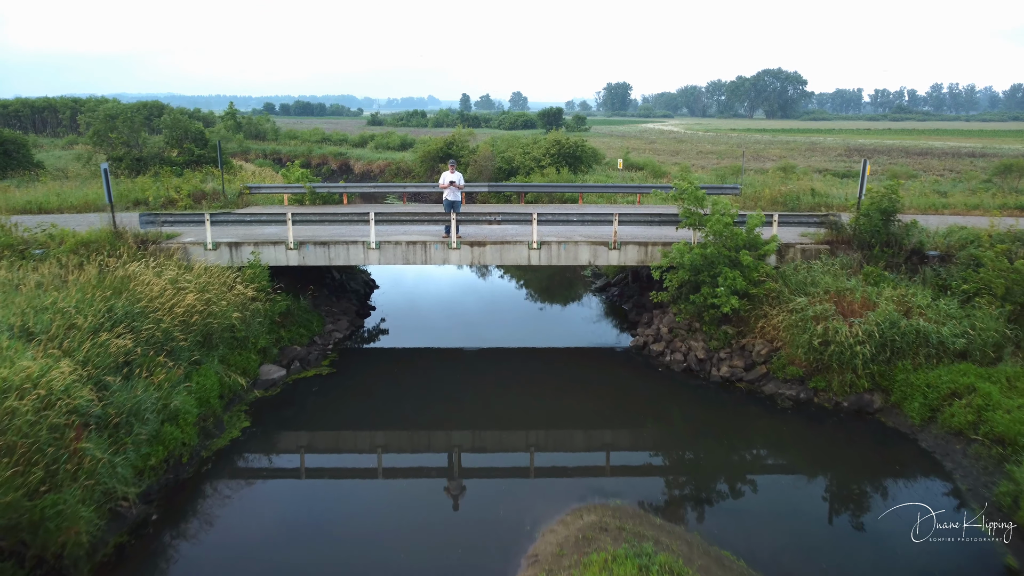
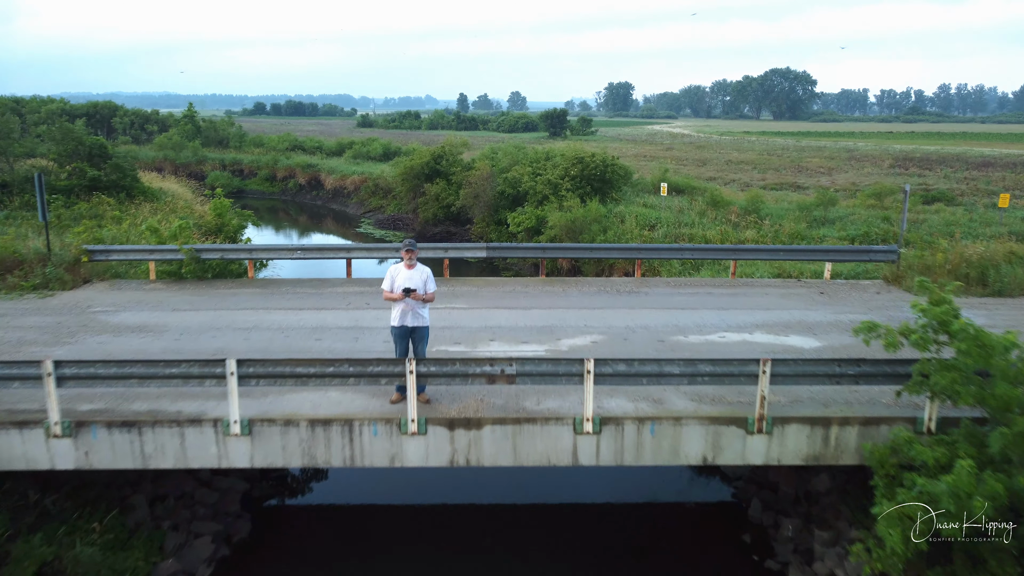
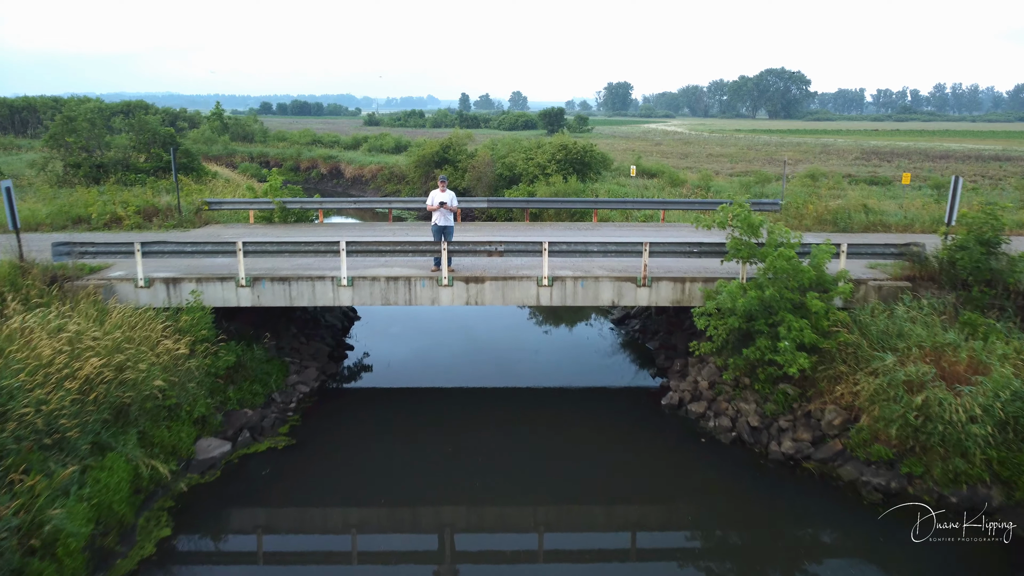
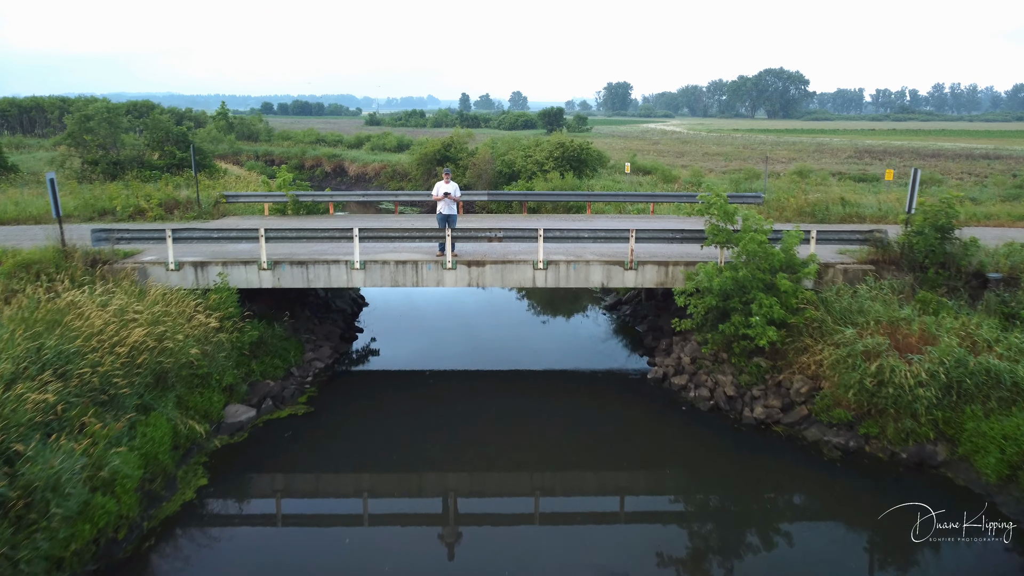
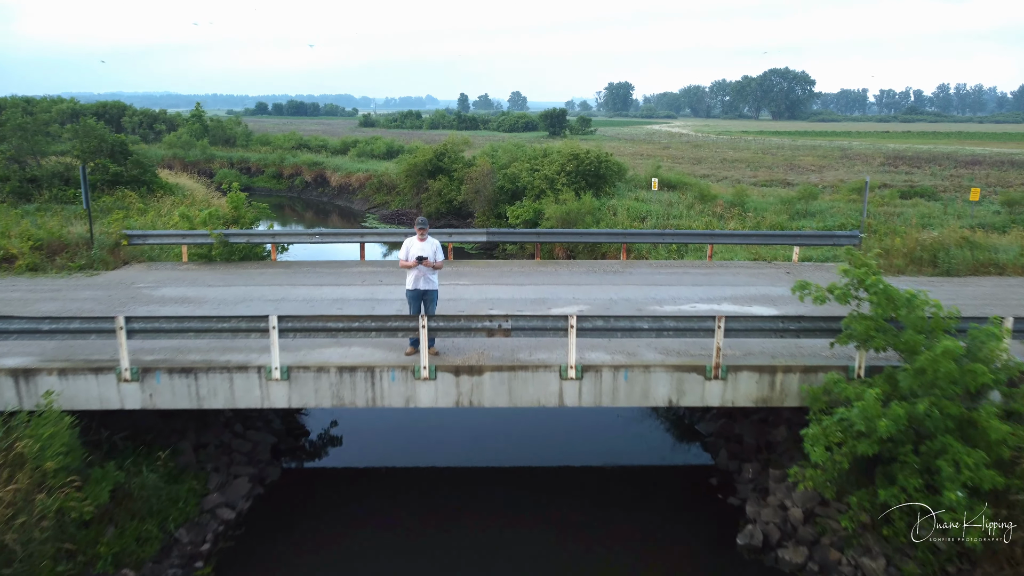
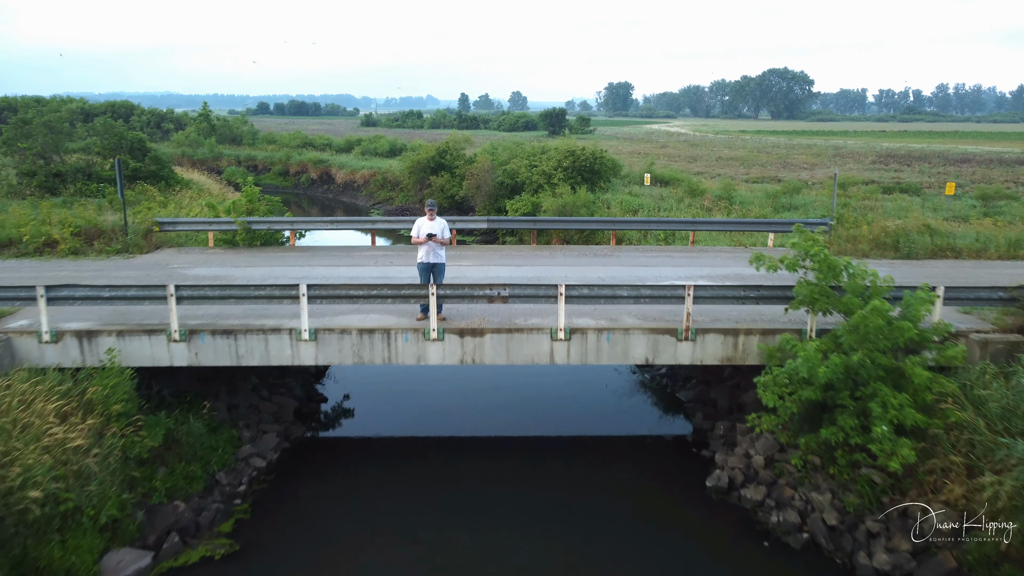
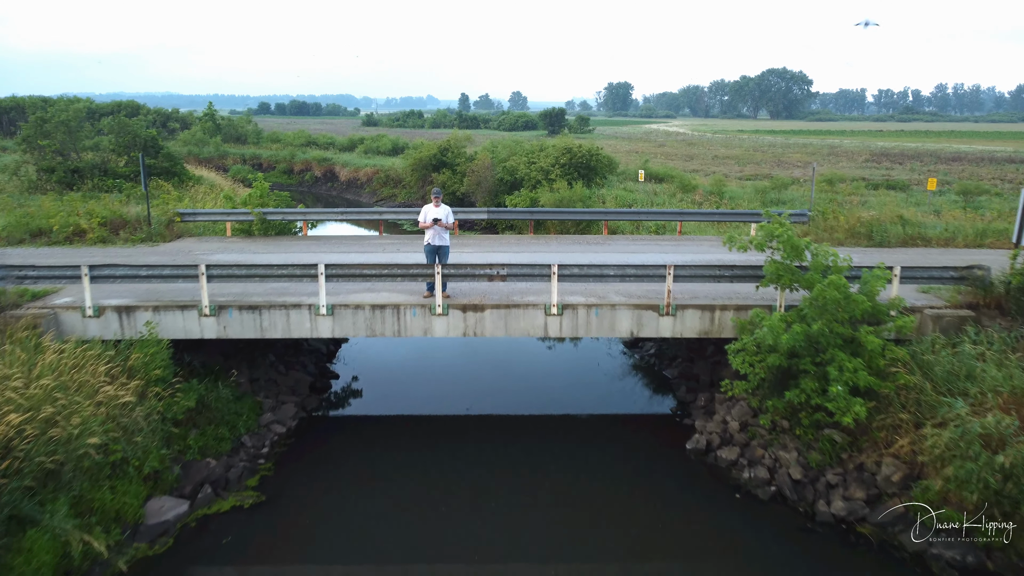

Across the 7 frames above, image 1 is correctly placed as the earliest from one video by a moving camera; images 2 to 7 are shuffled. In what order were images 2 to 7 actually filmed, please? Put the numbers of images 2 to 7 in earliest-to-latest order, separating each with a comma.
4, 3, 7, 6, 5, 2
